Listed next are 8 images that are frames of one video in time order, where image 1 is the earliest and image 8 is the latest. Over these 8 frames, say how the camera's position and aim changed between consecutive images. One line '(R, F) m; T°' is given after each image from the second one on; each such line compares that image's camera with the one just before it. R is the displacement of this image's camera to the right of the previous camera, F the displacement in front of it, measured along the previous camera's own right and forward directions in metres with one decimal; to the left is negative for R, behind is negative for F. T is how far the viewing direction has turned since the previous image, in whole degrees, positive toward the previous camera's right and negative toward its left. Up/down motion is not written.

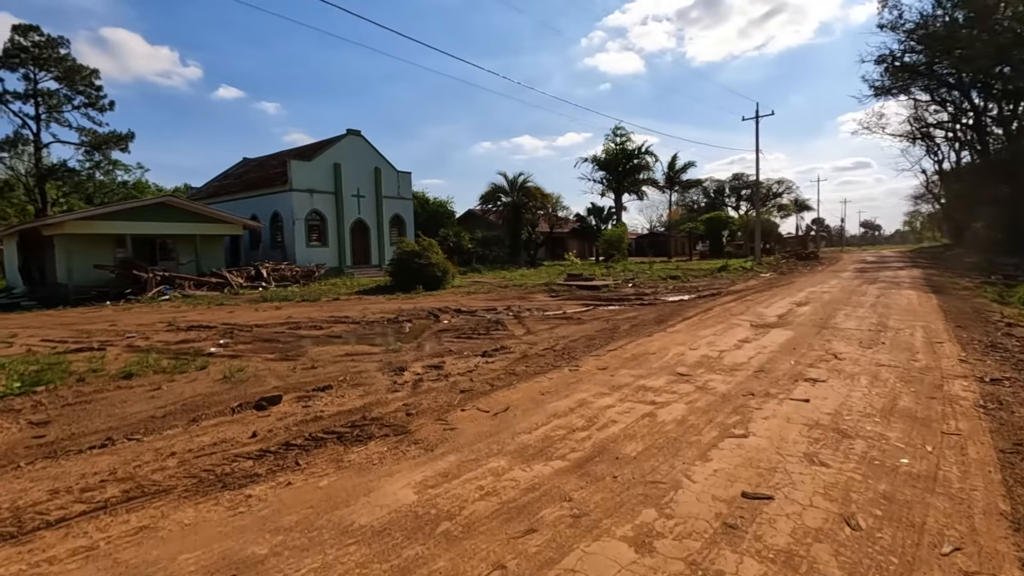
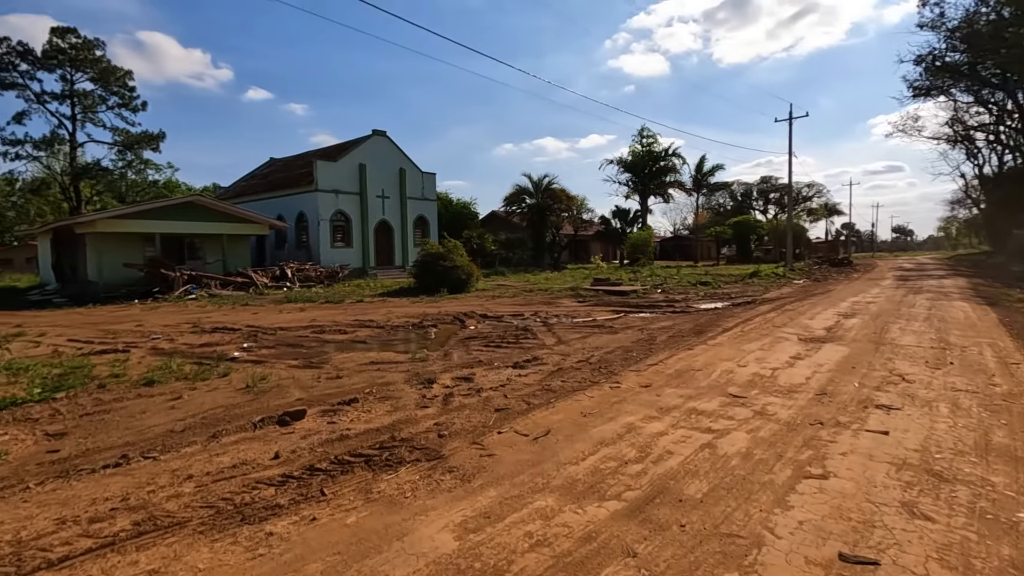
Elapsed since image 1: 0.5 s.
(-0.2, +0.5) m; -2°
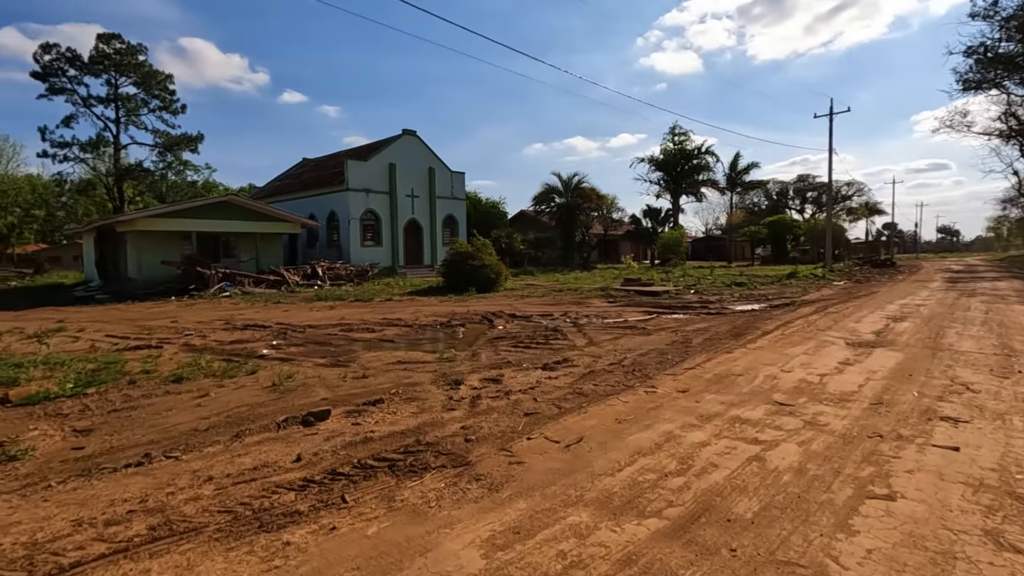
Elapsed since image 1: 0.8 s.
(0.0, +0.3) m; -3°
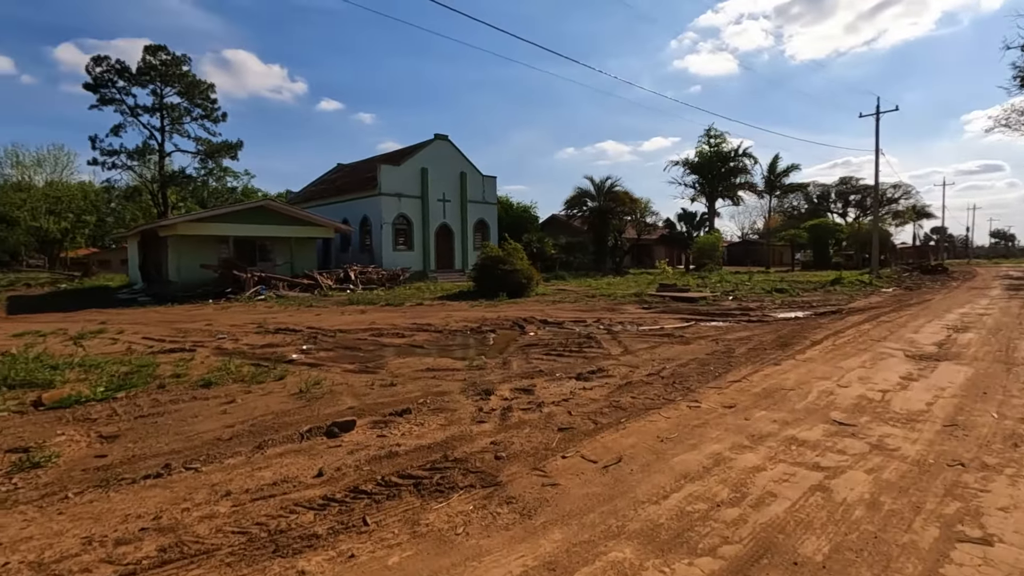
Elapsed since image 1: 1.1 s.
(0.0, +0.3) m; -3°
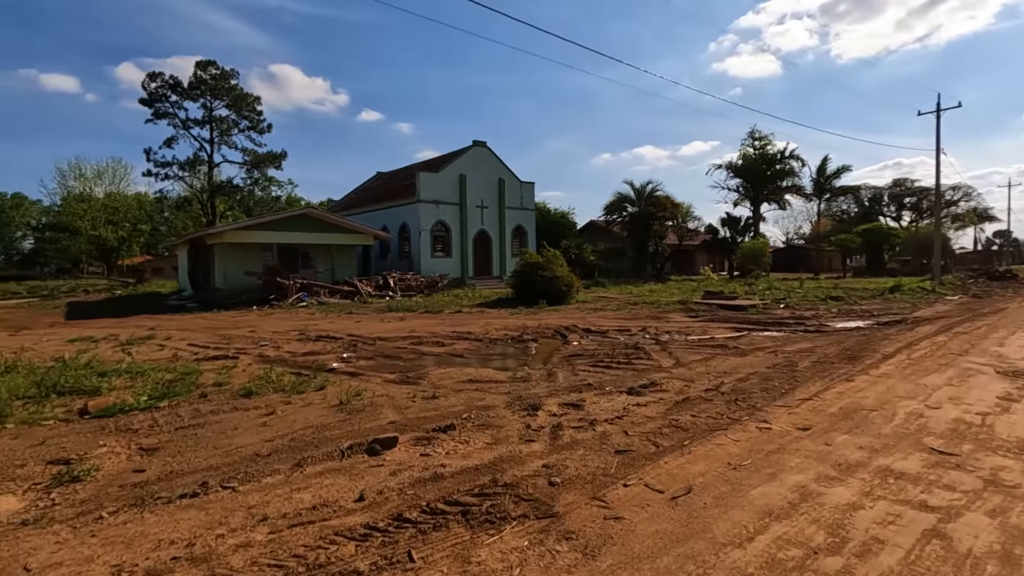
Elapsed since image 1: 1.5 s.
(-0.2, +0.4) m; -4°
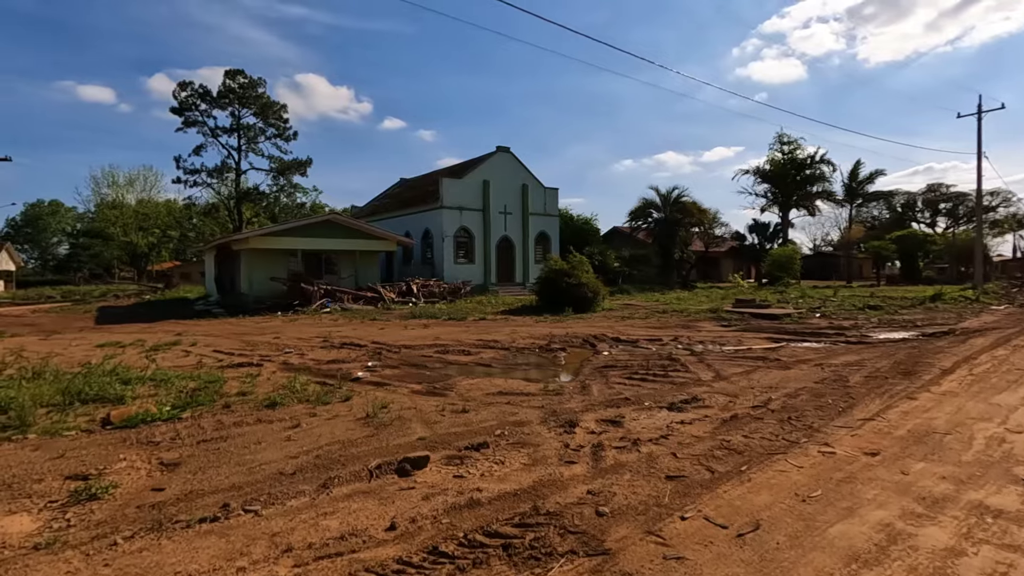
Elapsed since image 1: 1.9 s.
(-0.2, +0.4) m; -2°
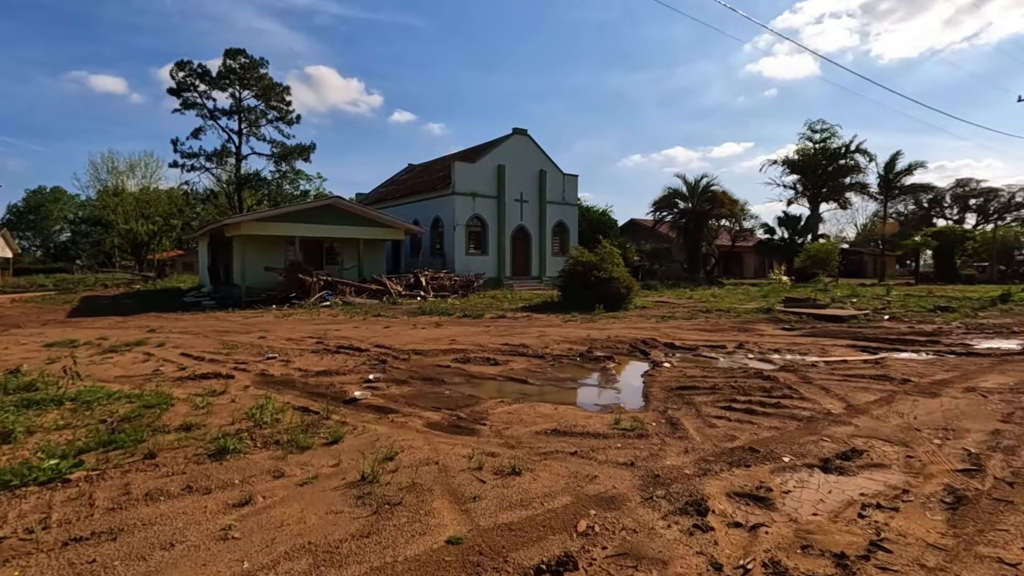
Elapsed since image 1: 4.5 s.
(-0.6, +2.5) m; -1°
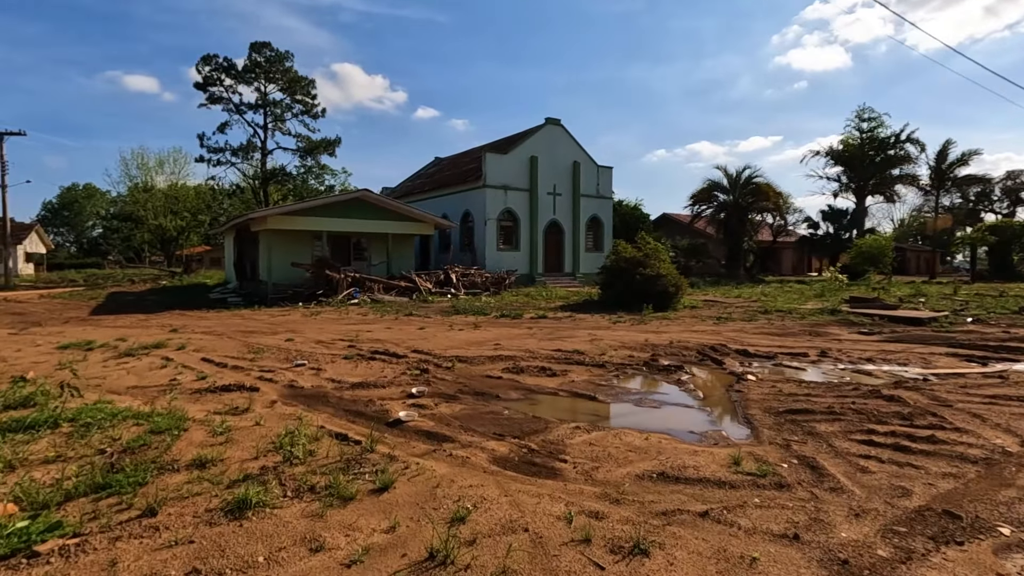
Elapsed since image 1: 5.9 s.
(-0.6, +1.2) m; -2°
